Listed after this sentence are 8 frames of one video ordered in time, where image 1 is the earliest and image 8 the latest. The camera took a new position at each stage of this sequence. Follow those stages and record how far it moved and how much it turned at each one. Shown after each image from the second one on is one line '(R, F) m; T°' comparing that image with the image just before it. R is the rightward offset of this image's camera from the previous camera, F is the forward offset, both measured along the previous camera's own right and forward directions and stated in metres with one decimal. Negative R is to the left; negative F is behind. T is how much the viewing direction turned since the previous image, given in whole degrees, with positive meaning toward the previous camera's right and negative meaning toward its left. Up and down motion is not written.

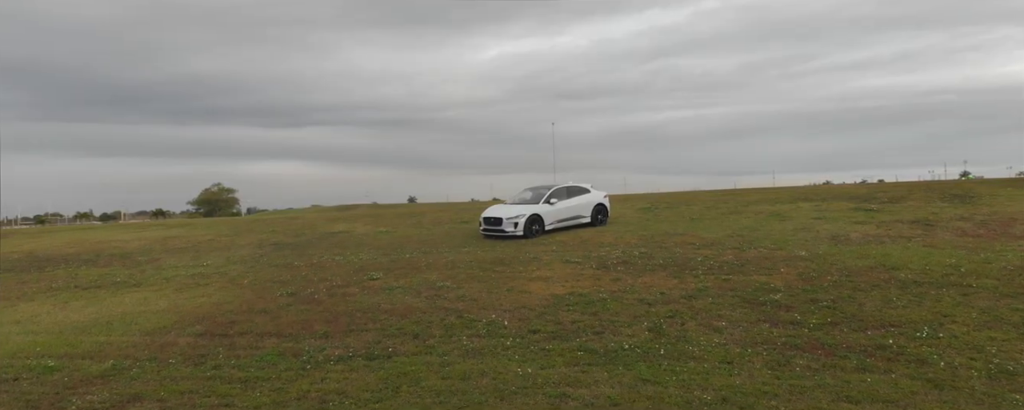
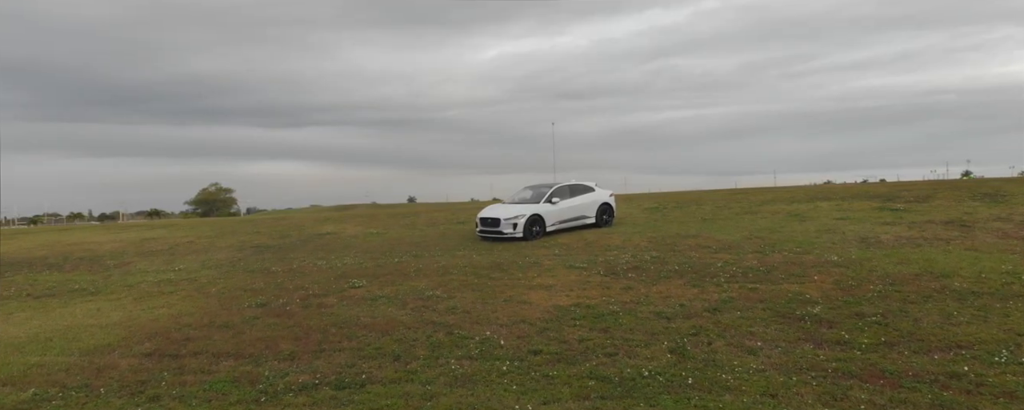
(0.0, +1.1) m; 0°
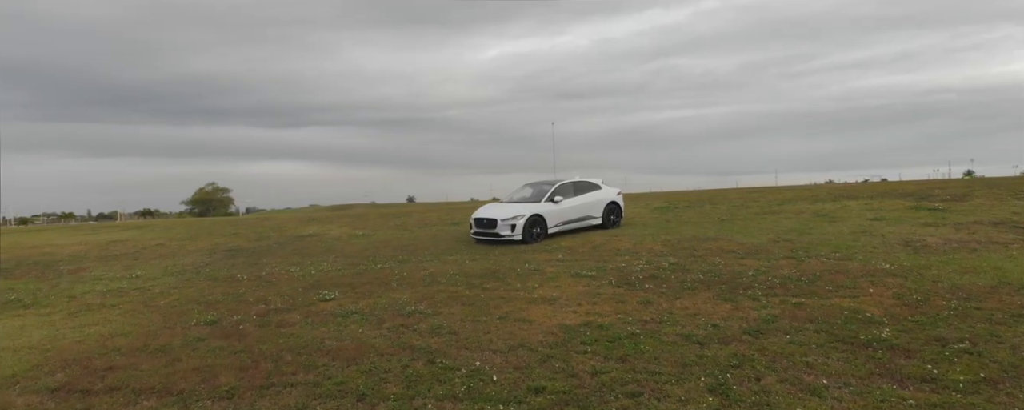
(0.0, +1.4) m; 0°
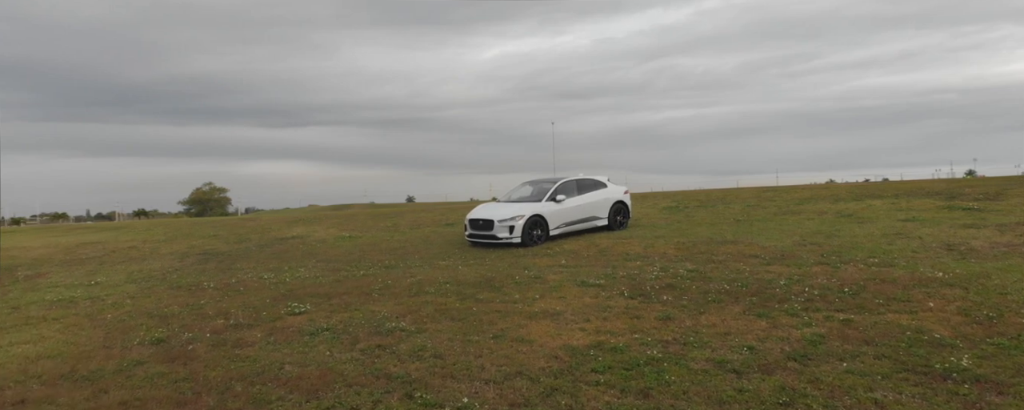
(0.0, +1.0) m; 0°
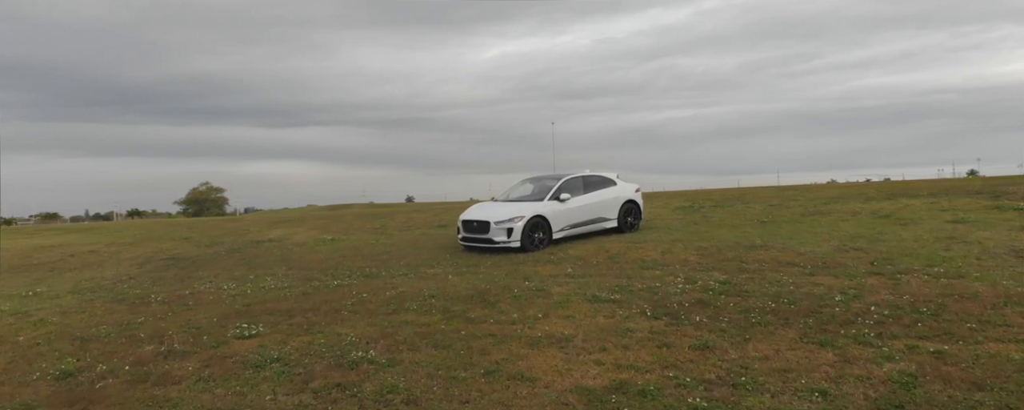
(0.0, +1.3) m; 0°
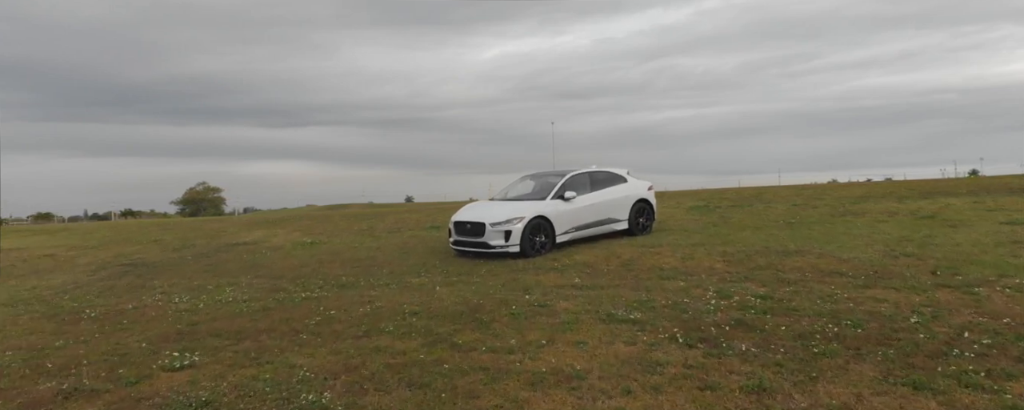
(0.0, +1.2) m; 0°
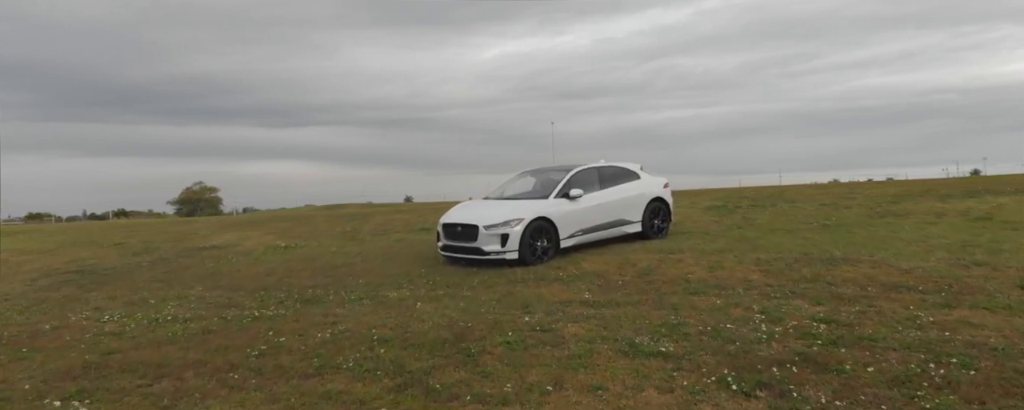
(0.0, +1.2) m; 0°
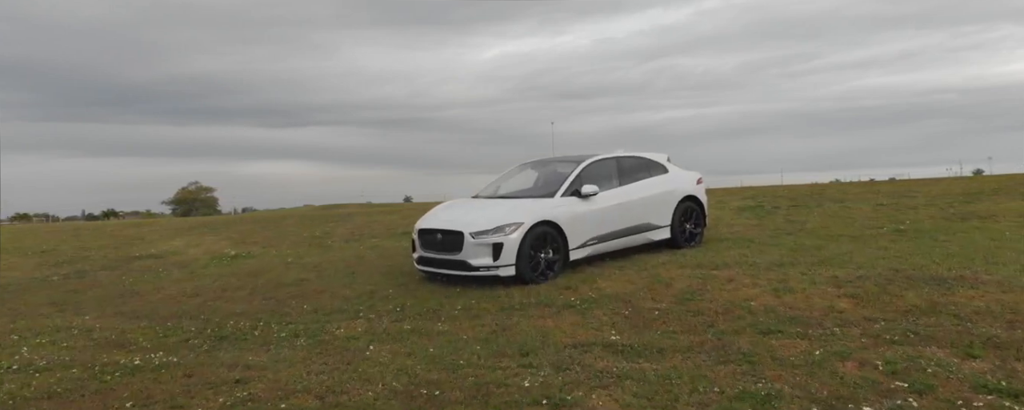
(0.0, +1.7) m; 0°
